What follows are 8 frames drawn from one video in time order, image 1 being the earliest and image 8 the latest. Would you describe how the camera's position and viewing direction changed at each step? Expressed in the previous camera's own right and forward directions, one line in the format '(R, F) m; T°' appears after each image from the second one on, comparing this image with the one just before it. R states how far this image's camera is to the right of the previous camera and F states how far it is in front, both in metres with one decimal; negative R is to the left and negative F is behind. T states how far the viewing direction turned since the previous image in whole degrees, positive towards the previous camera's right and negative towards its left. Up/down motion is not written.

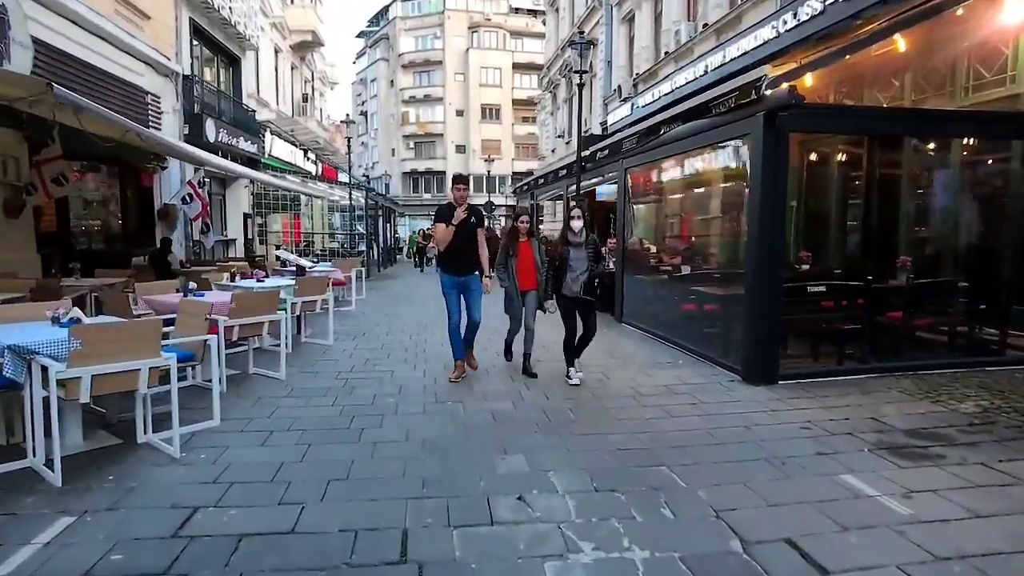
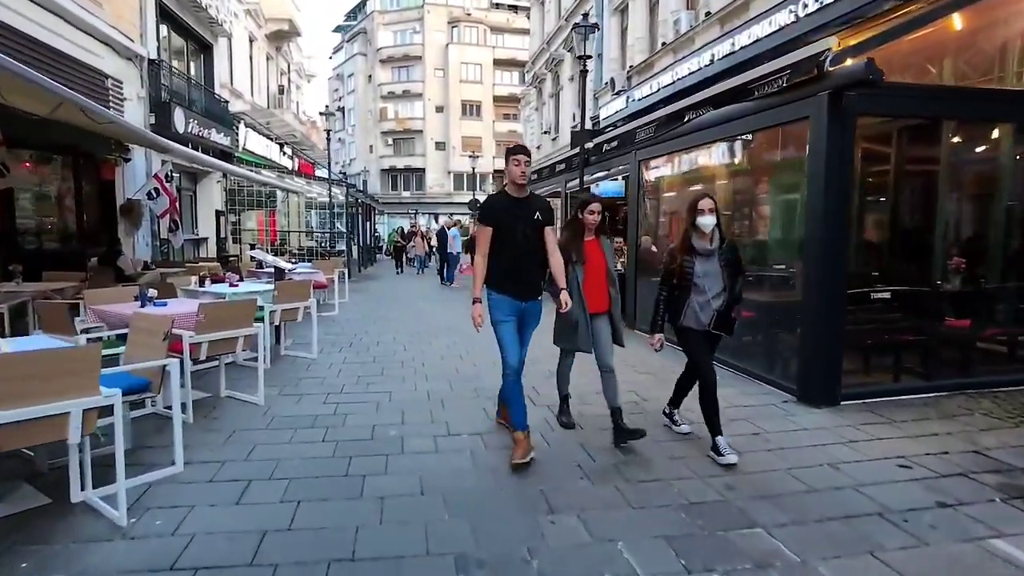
(-0.4, +0.9) m; +2°
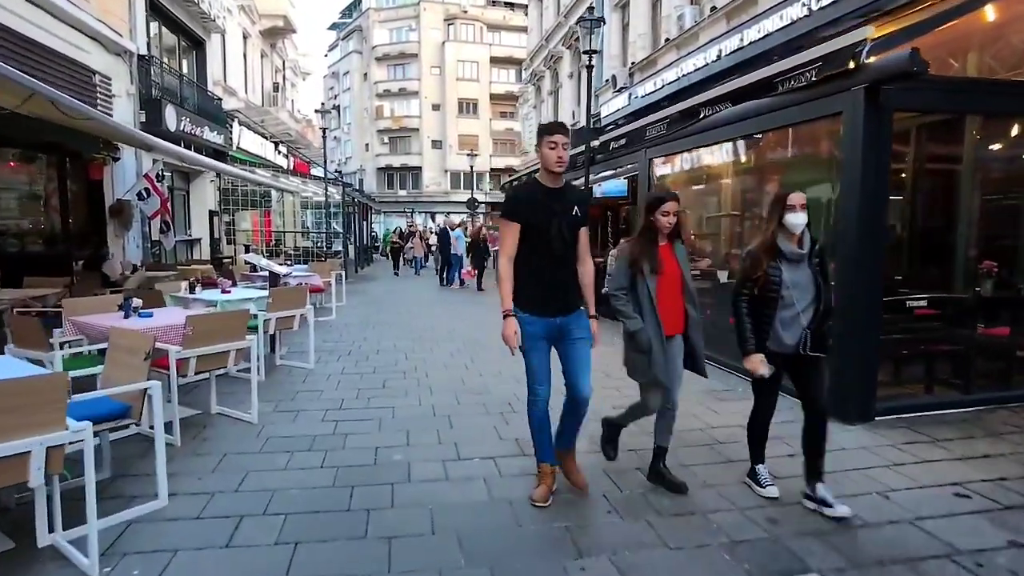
(-0.1, +0.4) m; 0°
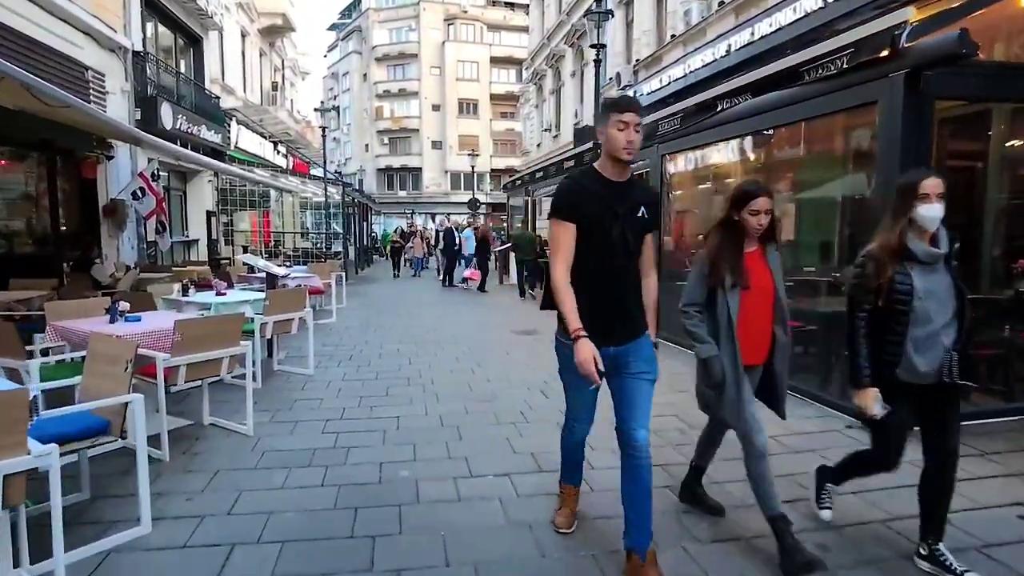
(-0.1, +0.3) m; 0°
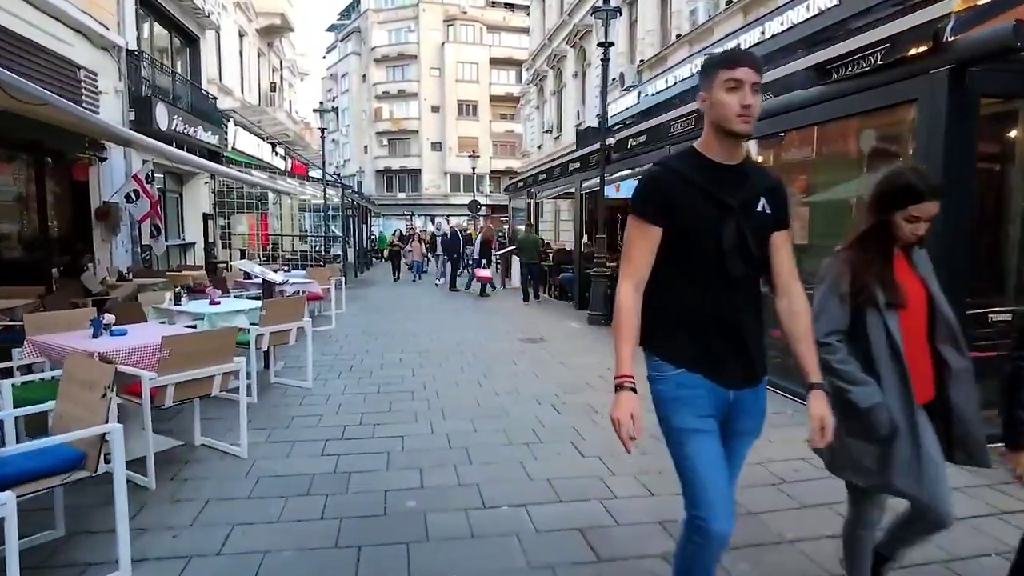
(-0.1, +0.3) m; 0°
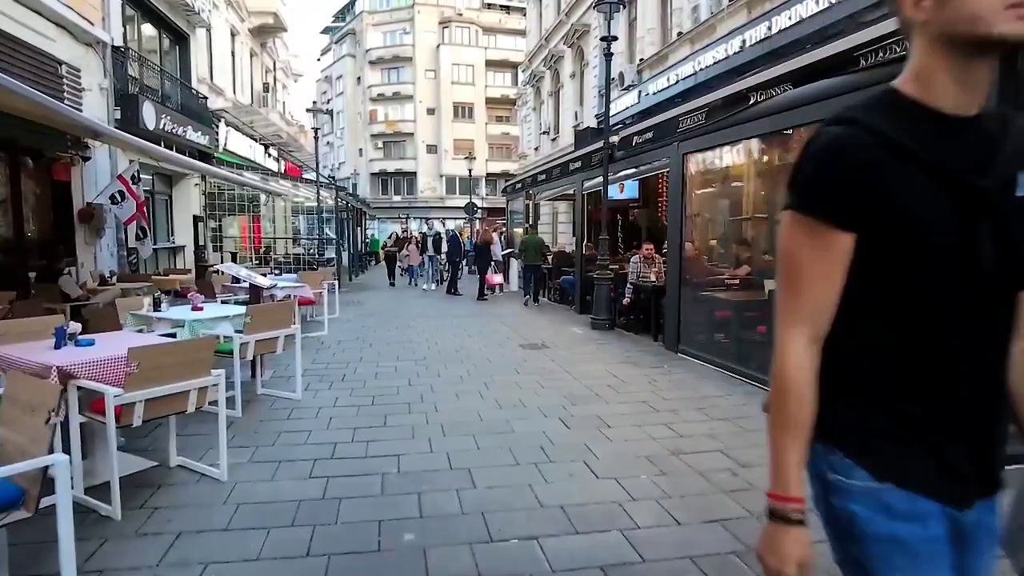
(-0.1, +0.4) m; 0°
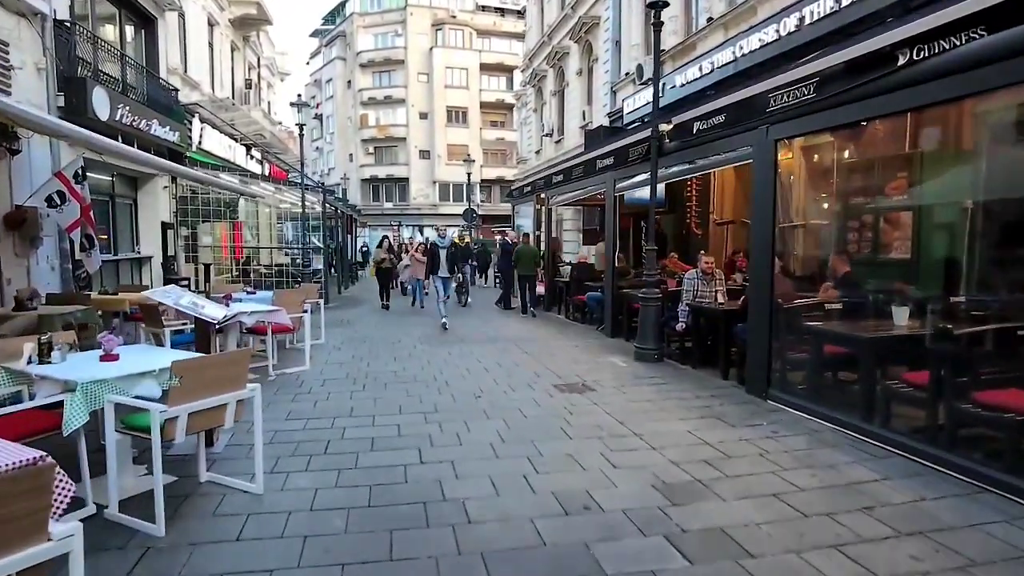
(-0.5, +1.9) m; +1°
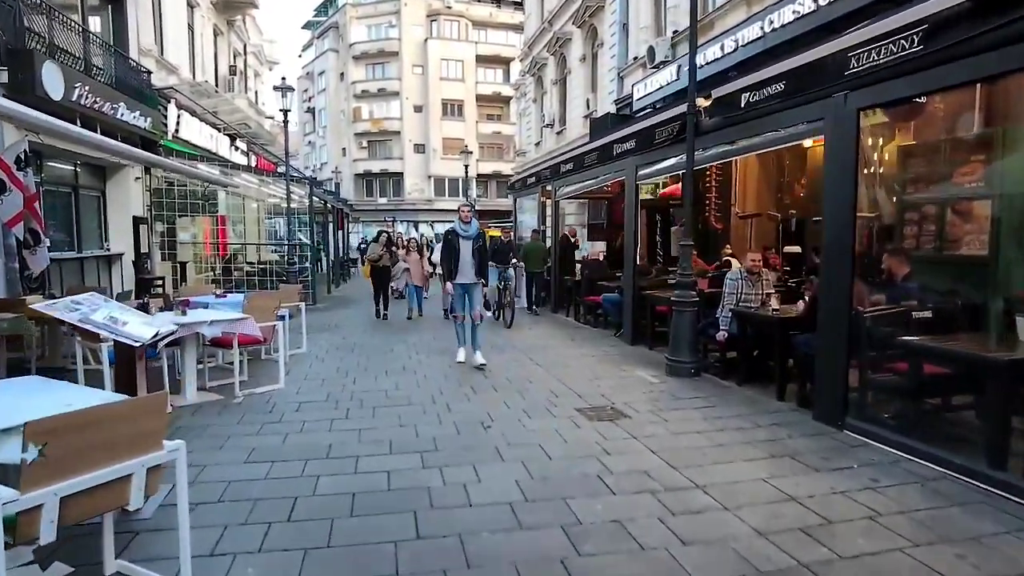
(-0.2, +1.2) m; 0°
